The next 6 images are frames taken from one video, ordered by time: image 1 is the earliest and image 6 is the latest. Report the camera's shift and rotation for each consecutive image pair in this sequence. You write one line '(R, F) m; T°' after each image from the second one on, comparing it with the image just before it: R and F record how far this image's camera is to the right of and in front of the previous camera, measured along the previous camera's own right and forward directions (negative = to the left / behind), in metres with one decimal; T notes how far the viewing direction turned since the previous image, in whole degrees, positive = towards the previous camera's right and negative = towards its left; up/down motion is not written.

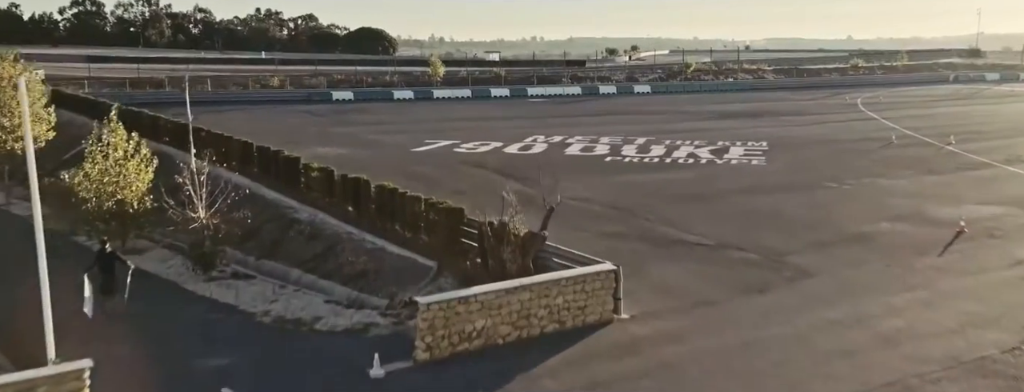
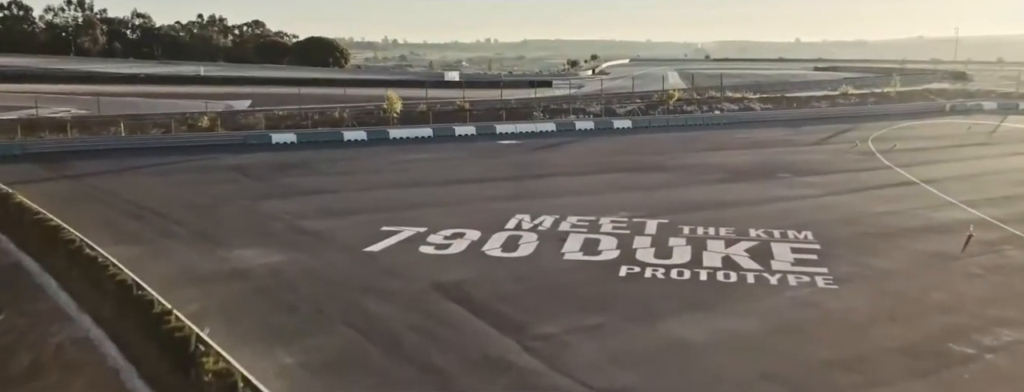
(-0.5, +4.0) m; +3°
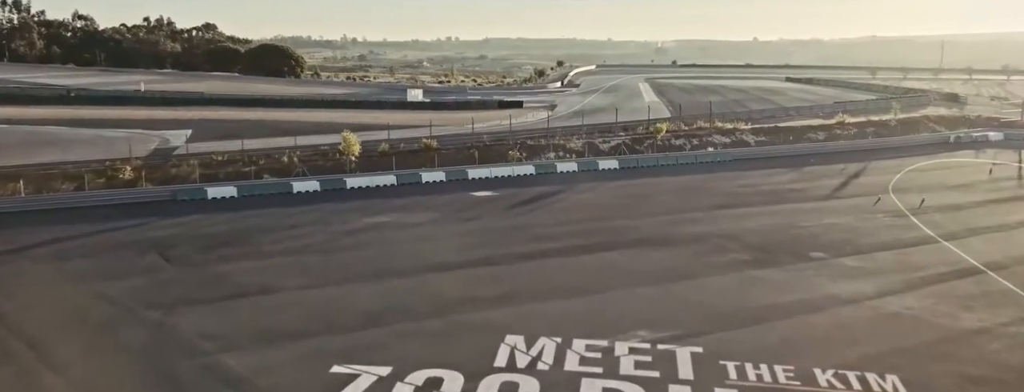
(-0.5, +3.7) m; +3°
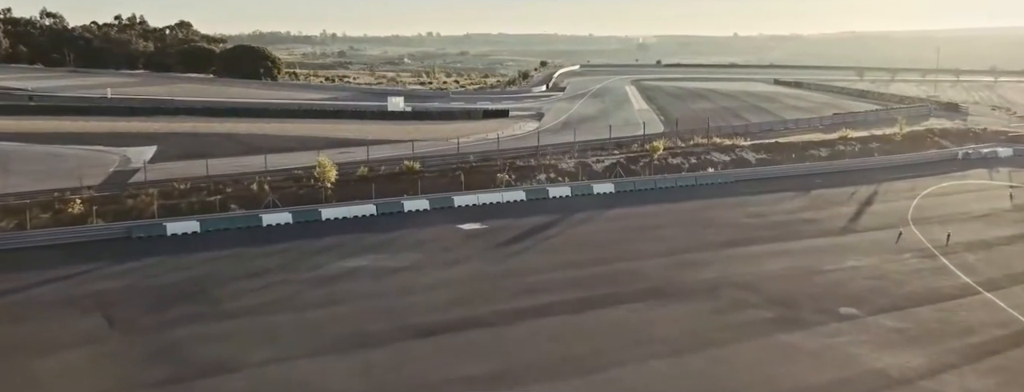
(-0.3, +2.1) m; +1°
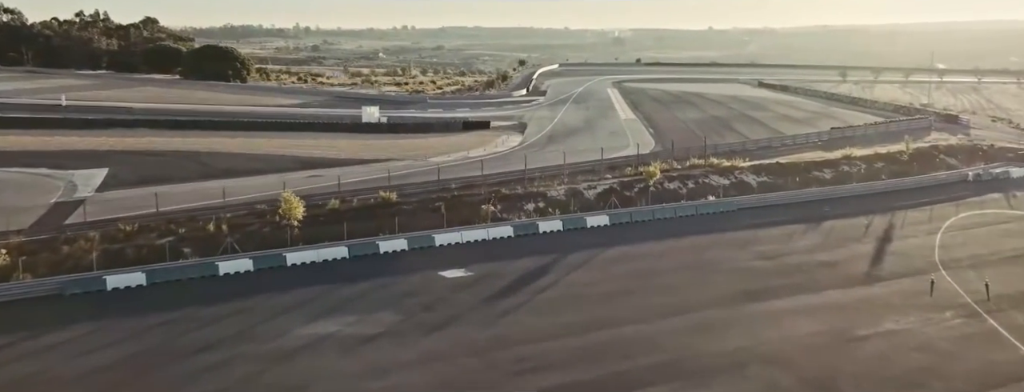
(-0.3, +2.5) m; +2°
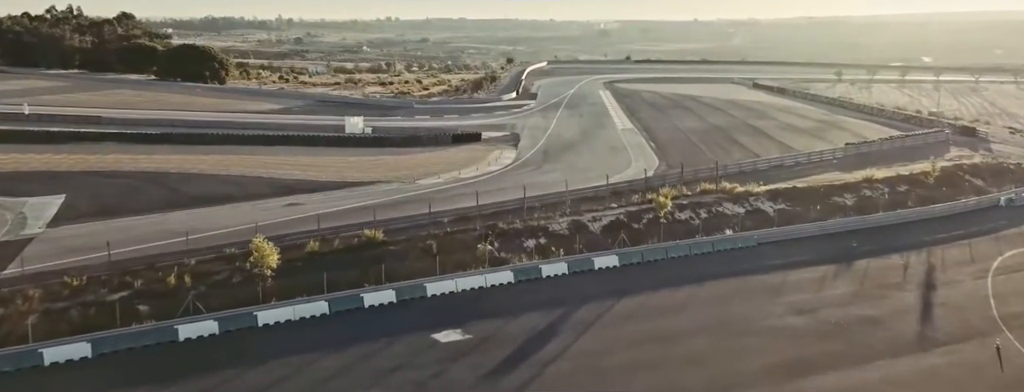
(-0.4, +2.7) m; +1°
